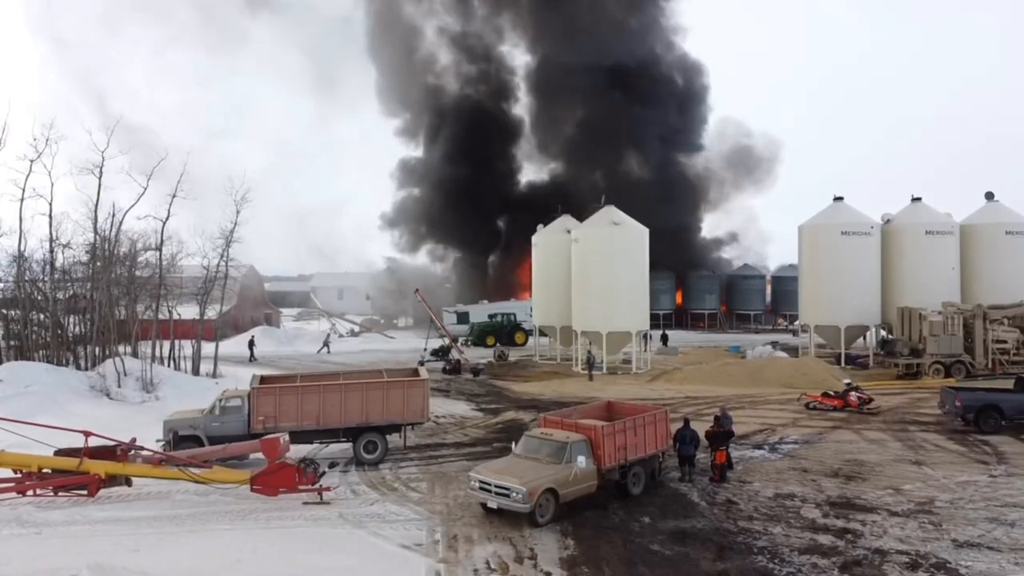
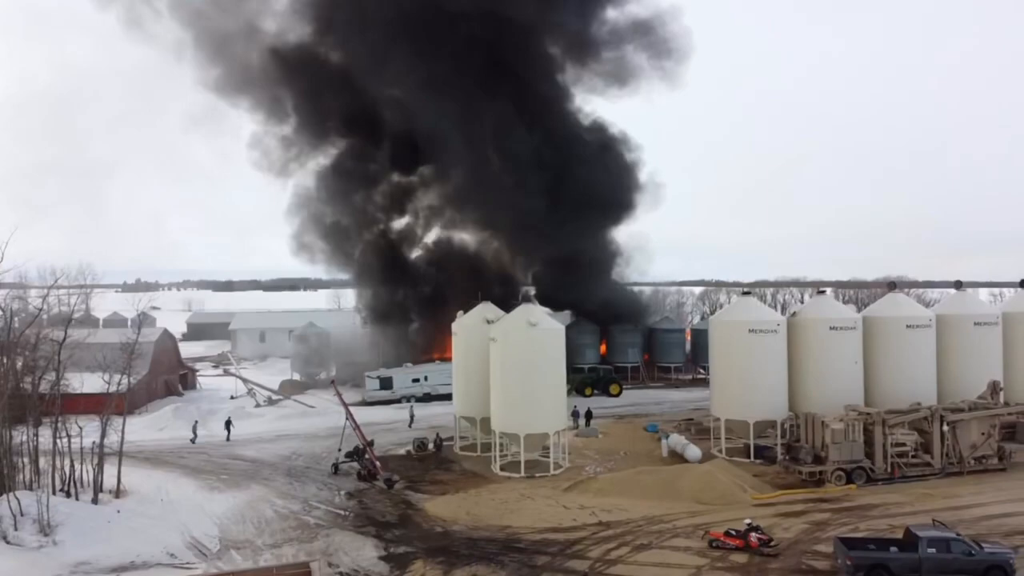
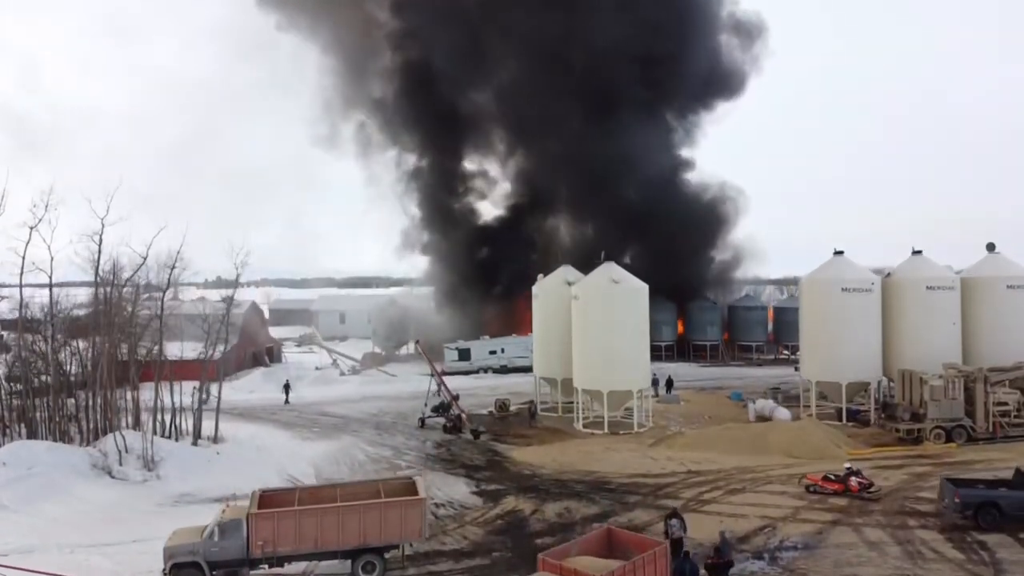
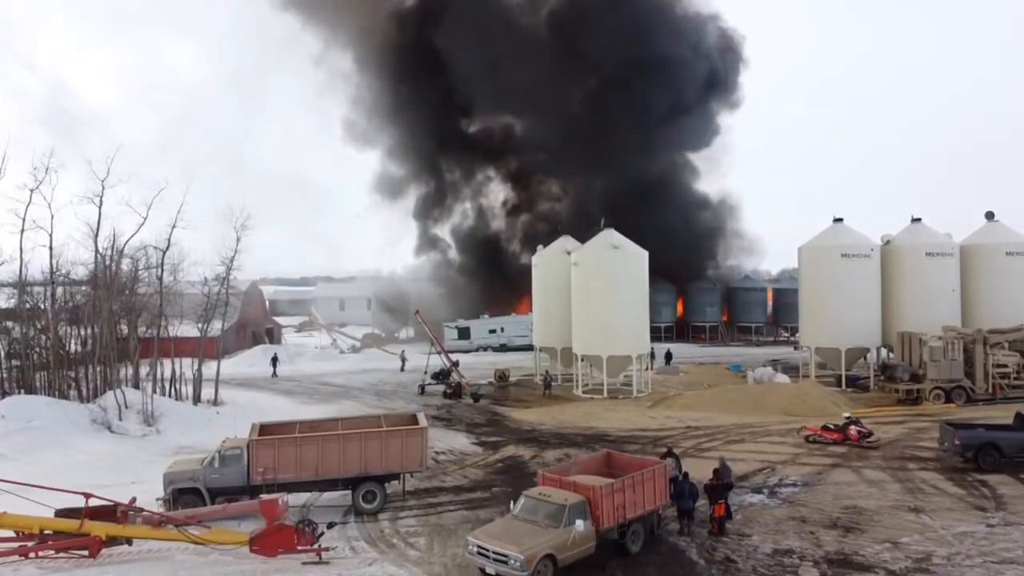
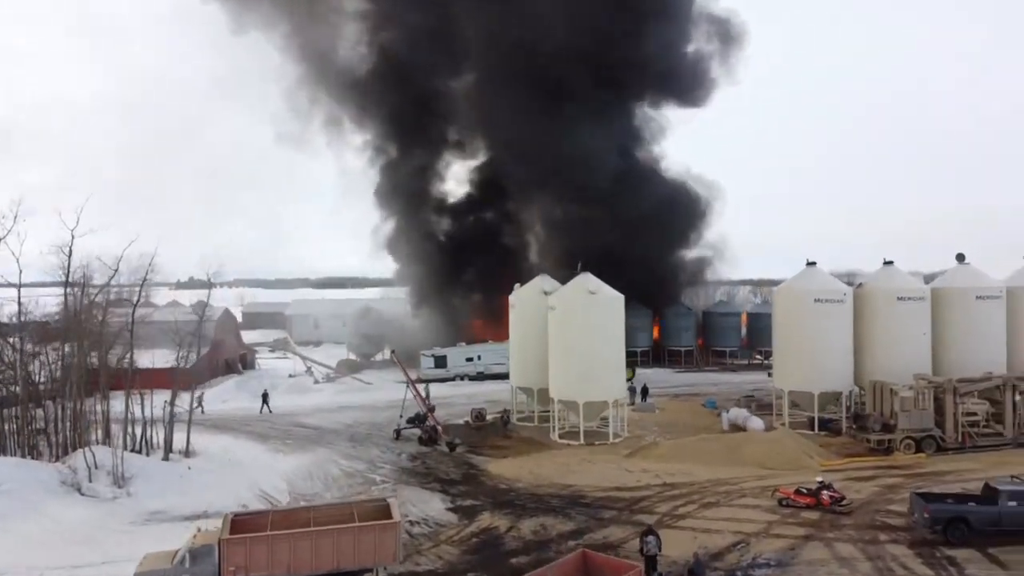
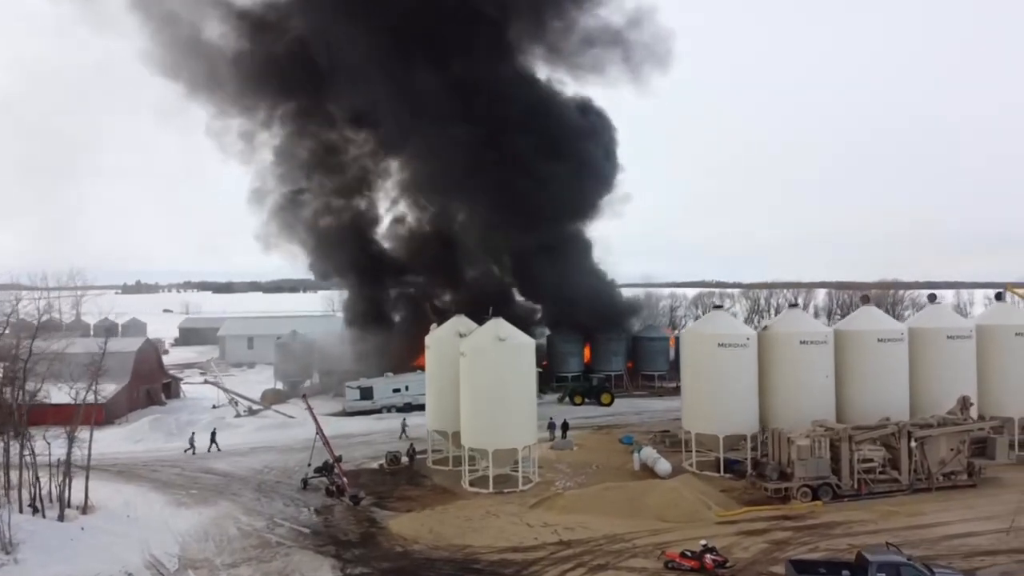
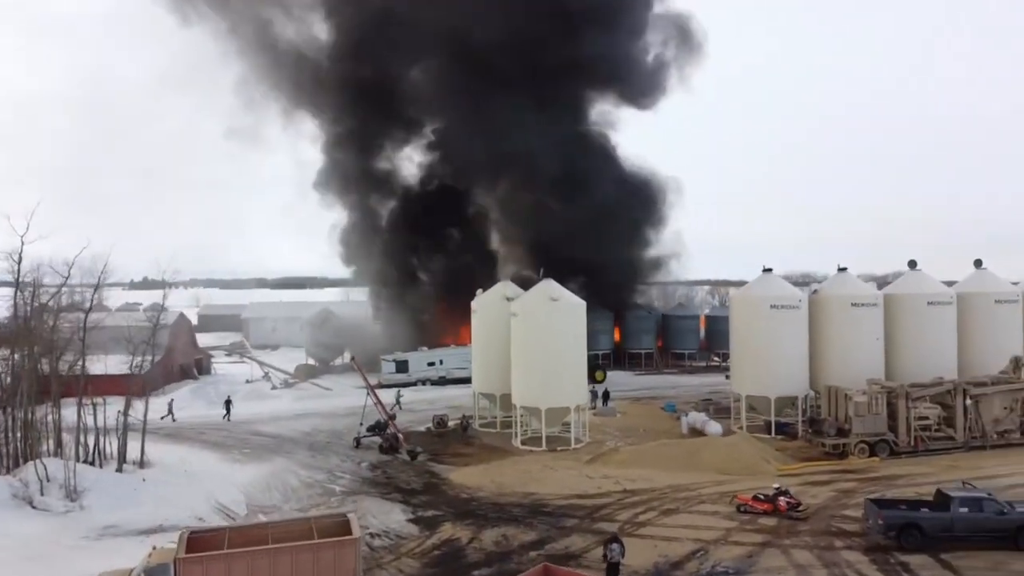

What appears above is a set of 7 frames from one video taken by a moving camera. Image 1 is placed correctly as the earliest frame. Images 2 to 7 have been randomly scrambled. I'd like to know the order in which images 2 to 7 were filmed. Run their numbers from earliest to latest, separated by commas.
4, 3, 5, 7, 2, 6
